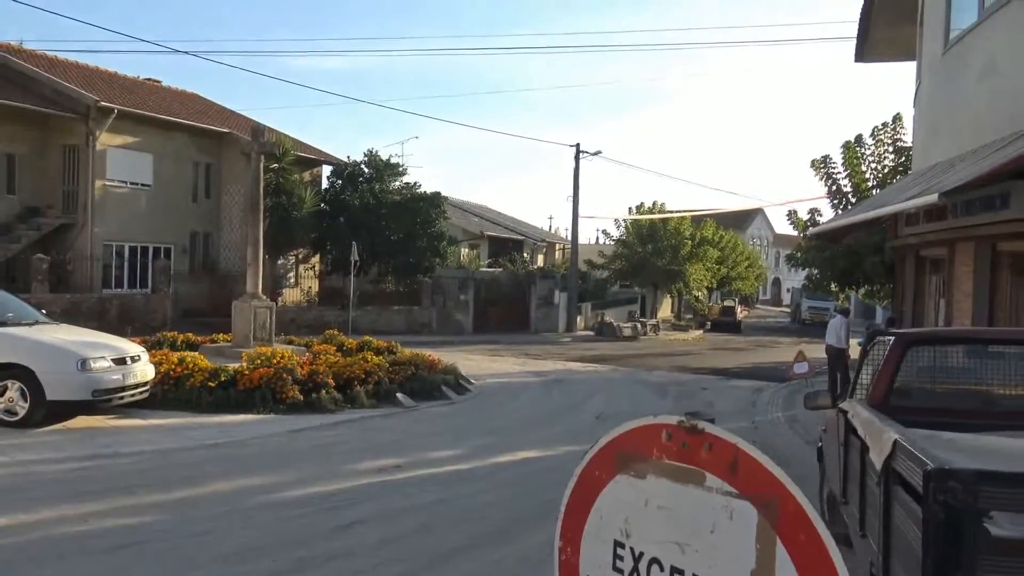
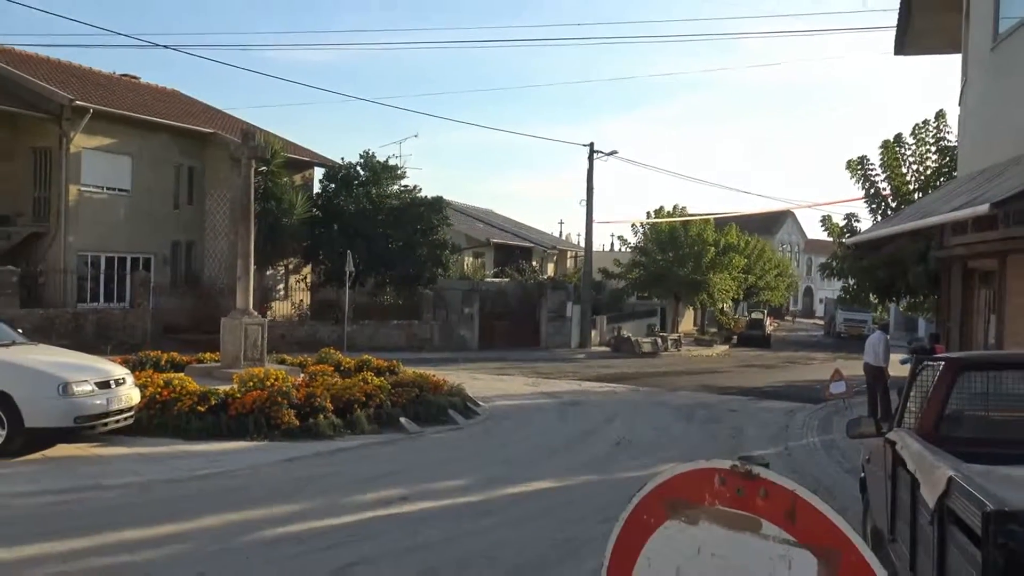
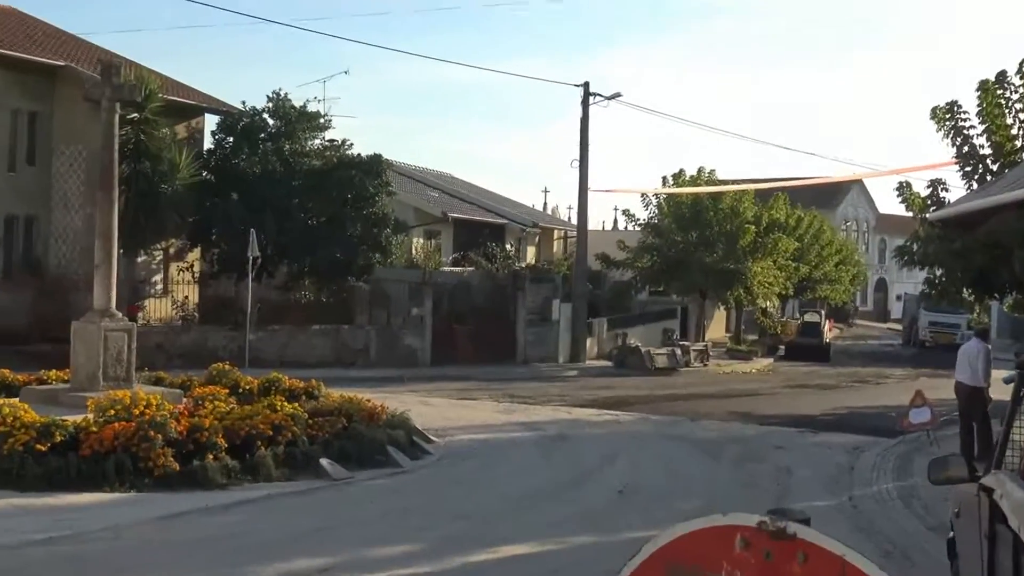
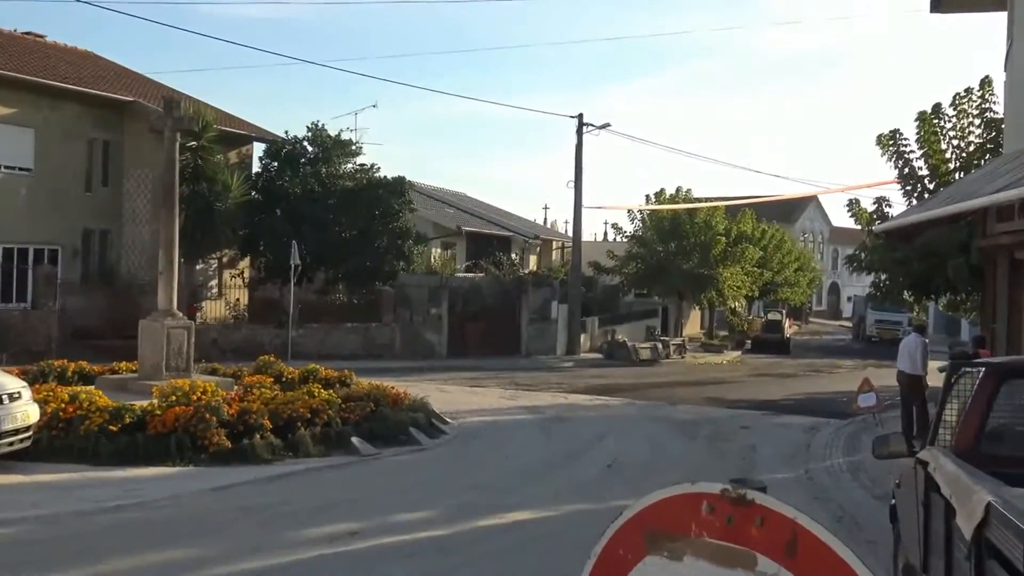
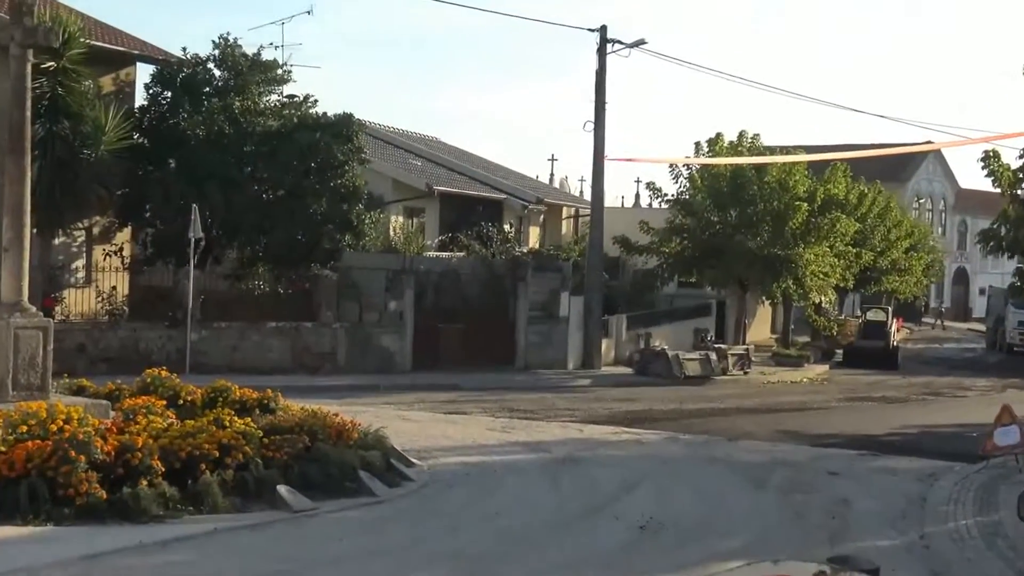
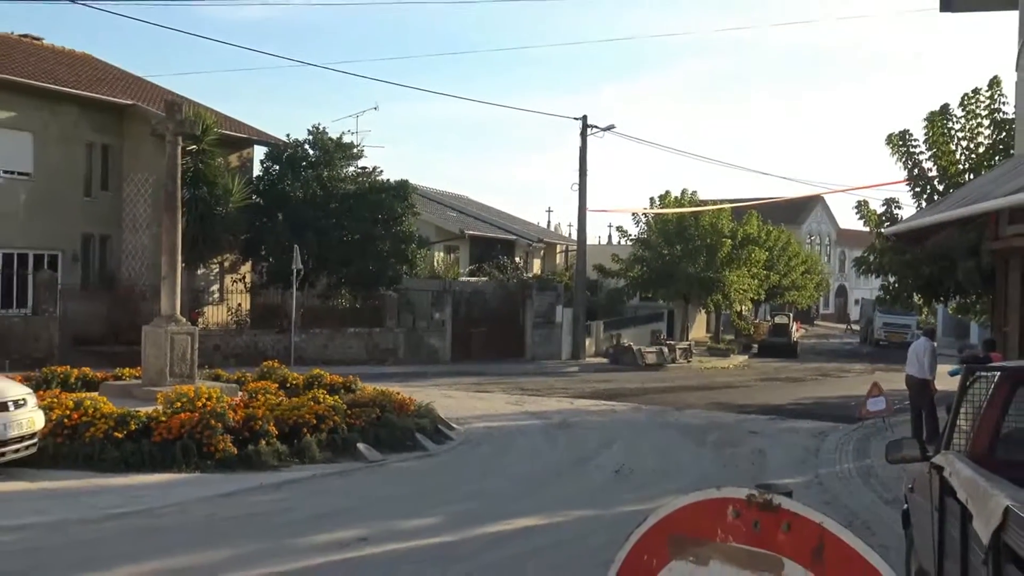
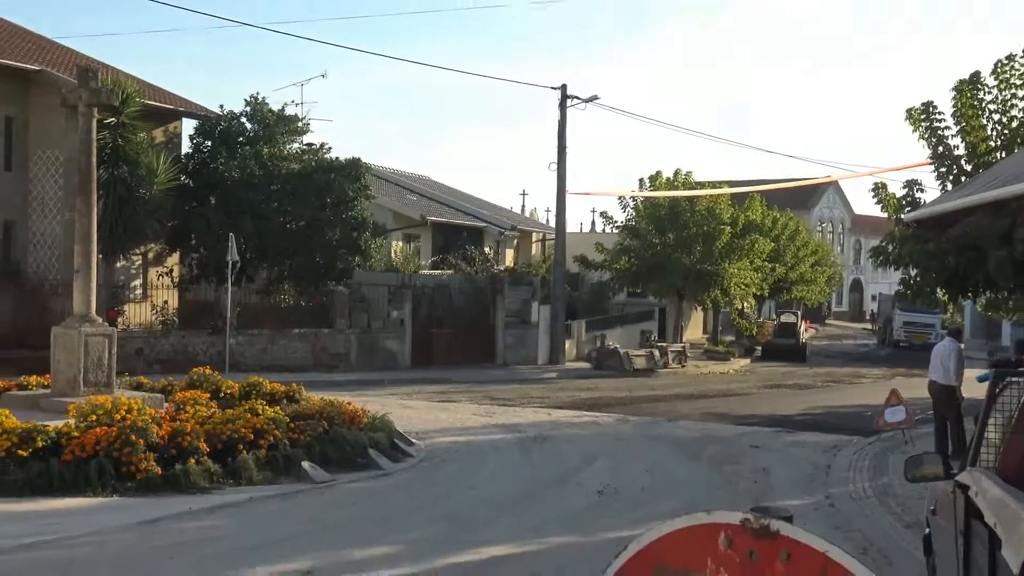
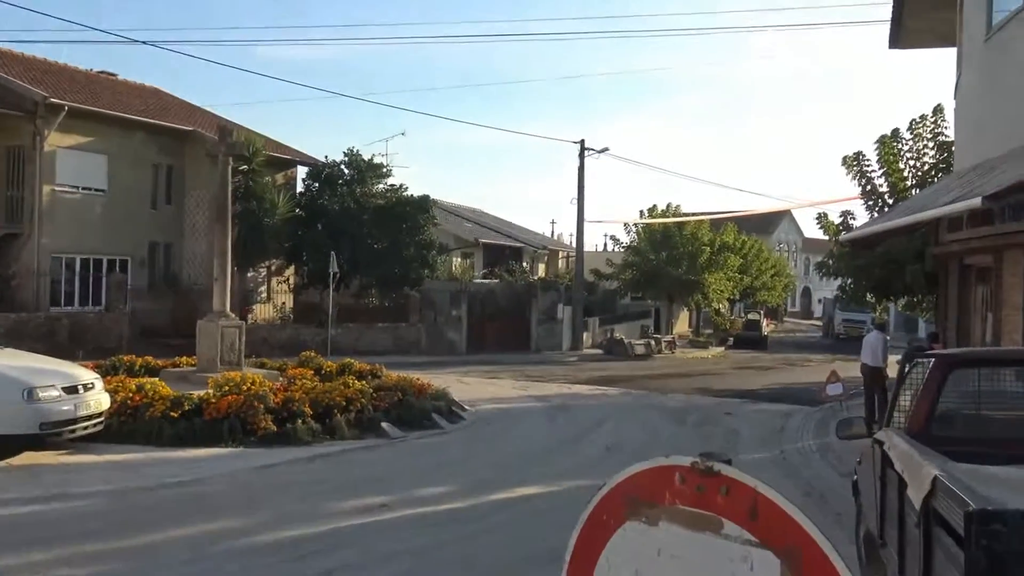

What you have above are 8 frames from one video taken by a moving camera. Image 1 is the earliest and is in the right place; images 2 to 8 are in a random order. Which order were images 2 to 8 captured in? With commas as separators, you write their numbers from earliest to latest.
8, 4, 3, 5, 7, 6, 2
